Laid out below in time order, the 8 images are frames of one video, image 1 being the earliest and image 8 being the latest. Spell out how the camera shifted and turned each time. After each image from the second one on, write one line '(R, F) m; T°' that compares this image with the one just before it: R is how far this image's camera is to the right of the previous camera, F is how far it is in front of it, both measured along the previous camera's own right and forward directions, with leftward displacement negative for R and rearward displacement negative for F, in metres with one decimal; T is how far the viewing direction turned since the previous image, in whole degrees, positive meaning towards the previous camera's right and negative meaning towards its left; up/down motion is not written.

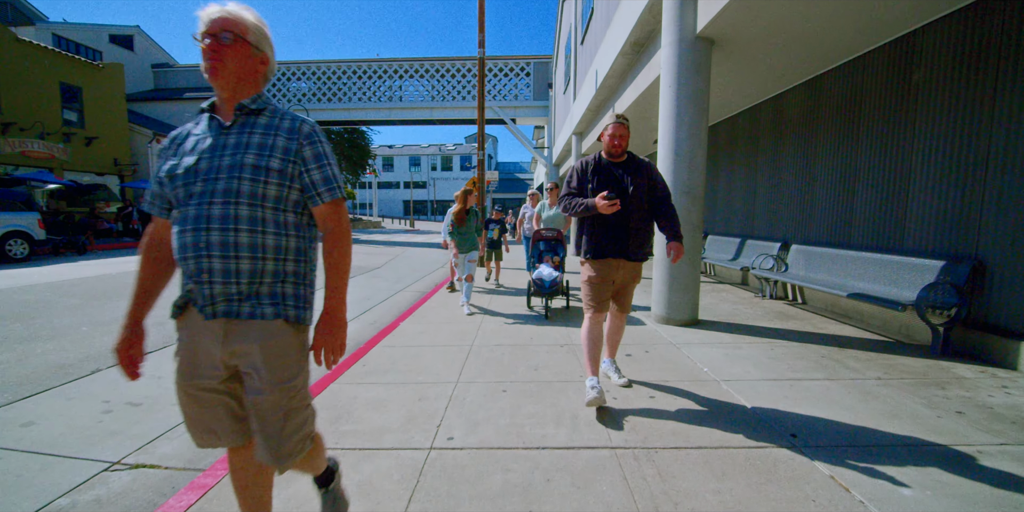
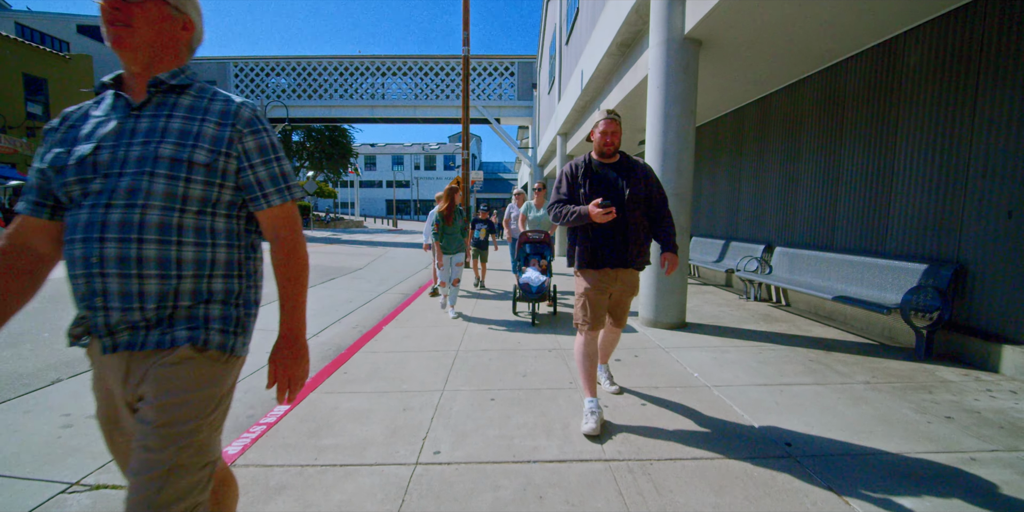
(0.0, +0.1) m; +2°
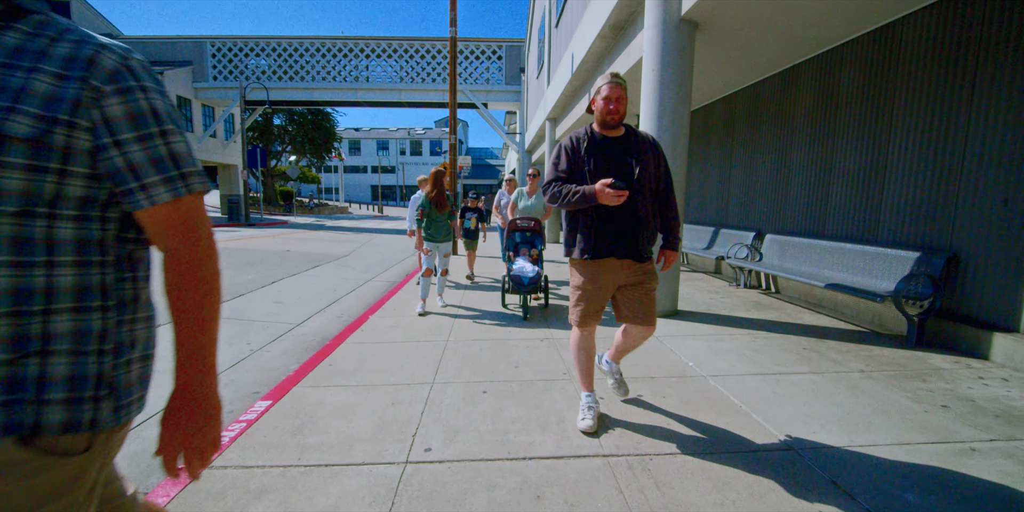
(0.0, +0.1) m; +2°
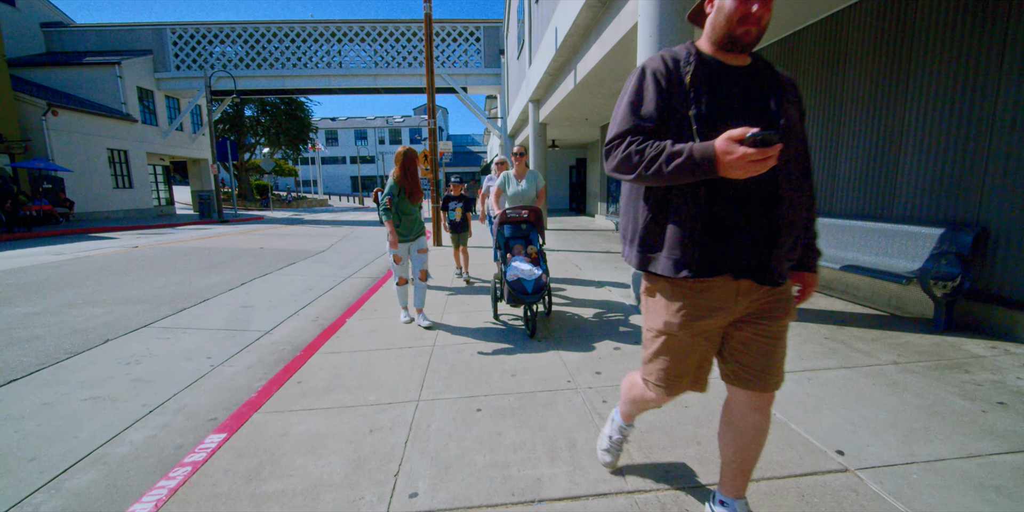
(0.0, +0.5) m; +2°
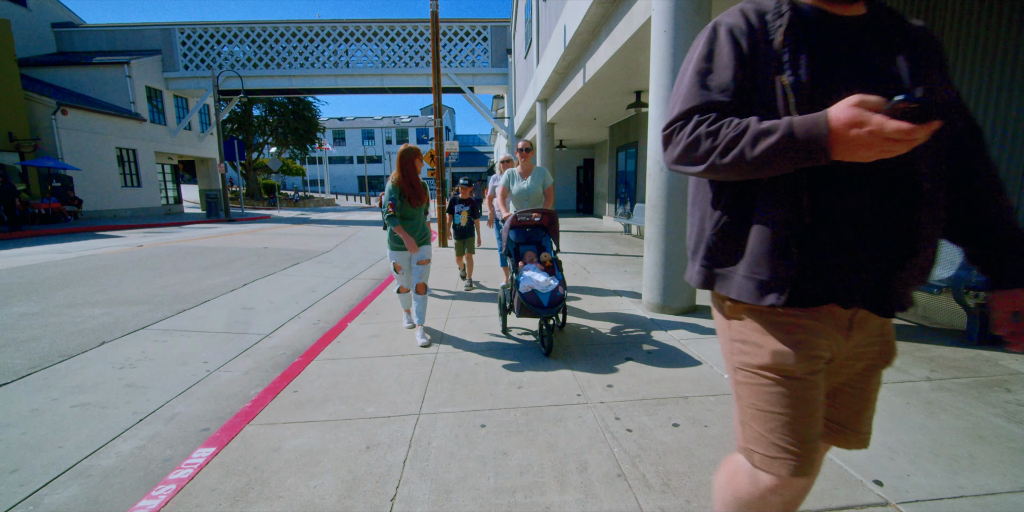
(0.0, +0.2) m; -1°
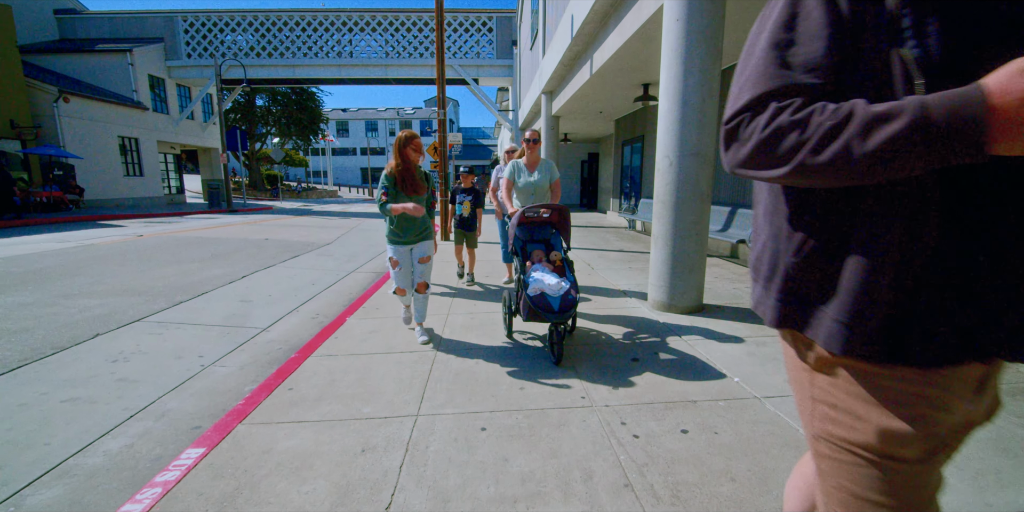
(0.0, +0.1) m; 0°
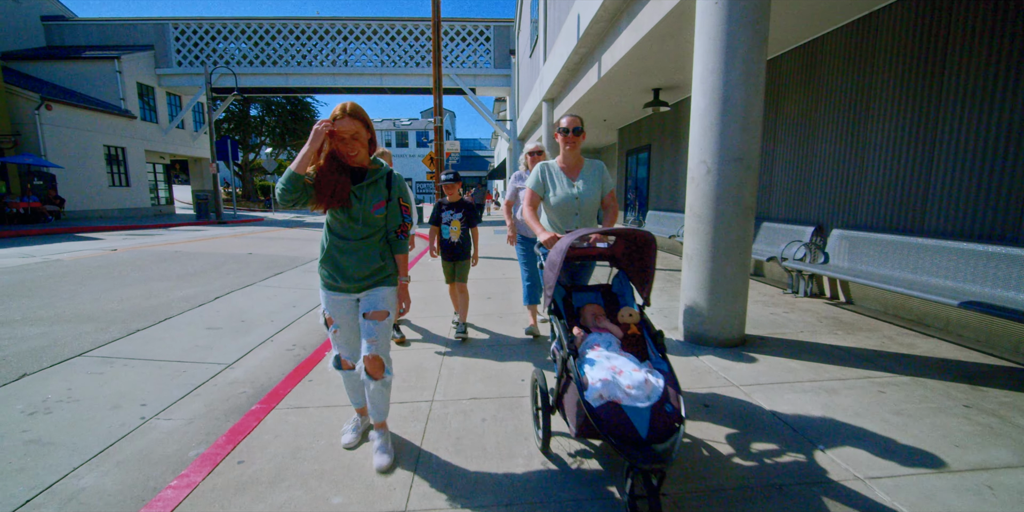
(-0.1, +0.7) m; +1°
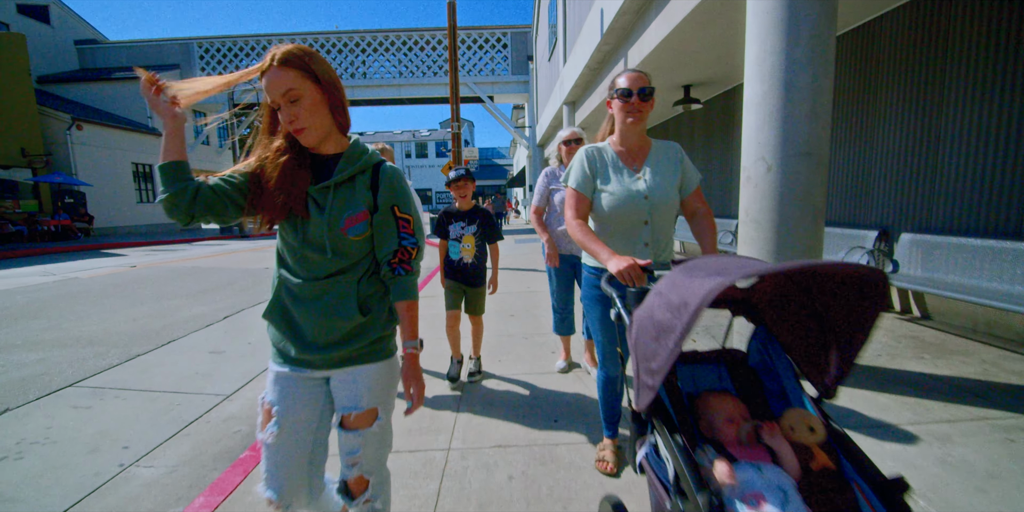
(-0.1, +0.5) m; -3°
